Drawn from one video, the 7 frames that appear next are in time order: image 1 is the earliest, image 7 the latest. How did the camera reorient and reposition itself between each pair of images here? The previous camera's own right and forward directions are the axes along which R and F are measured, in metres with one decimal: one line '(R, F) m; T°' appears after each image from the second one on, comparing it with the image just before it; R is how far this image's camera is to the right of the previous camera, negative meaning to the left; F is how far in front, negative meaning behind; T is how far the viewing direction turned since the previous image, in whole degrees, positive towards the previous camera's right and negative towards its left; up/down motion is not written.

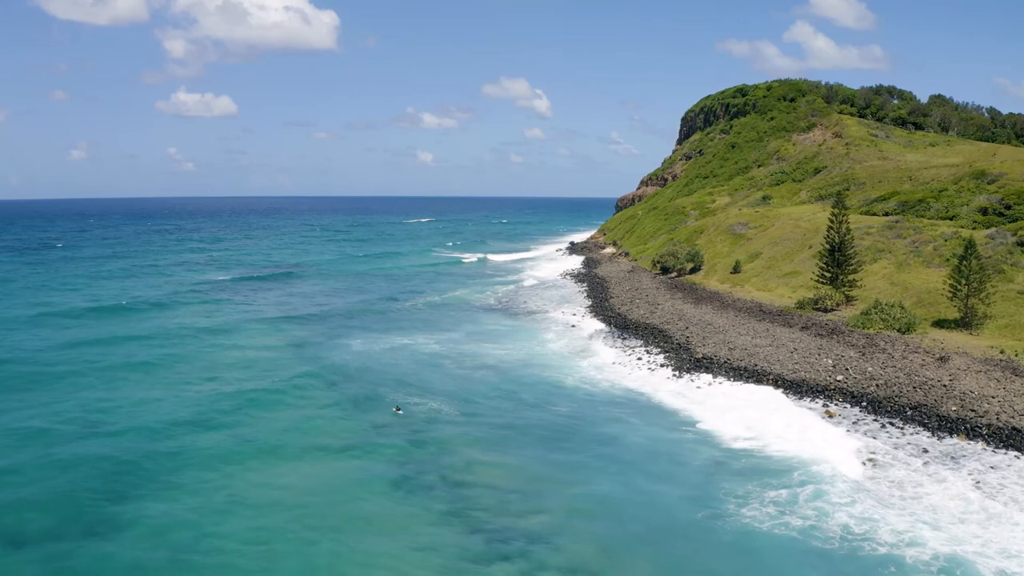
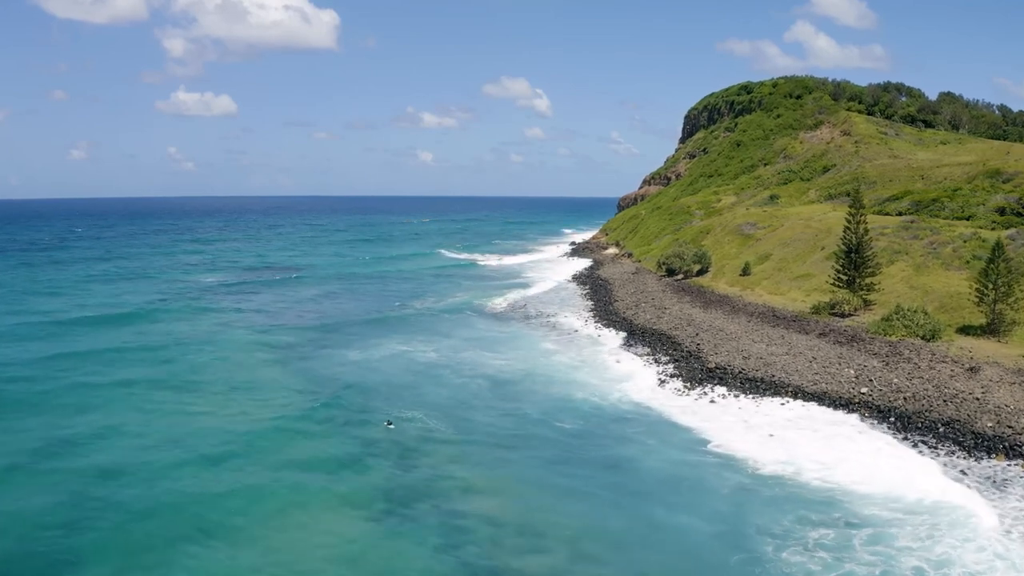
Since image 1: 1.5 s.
(0.0, +2.0) m; 0°
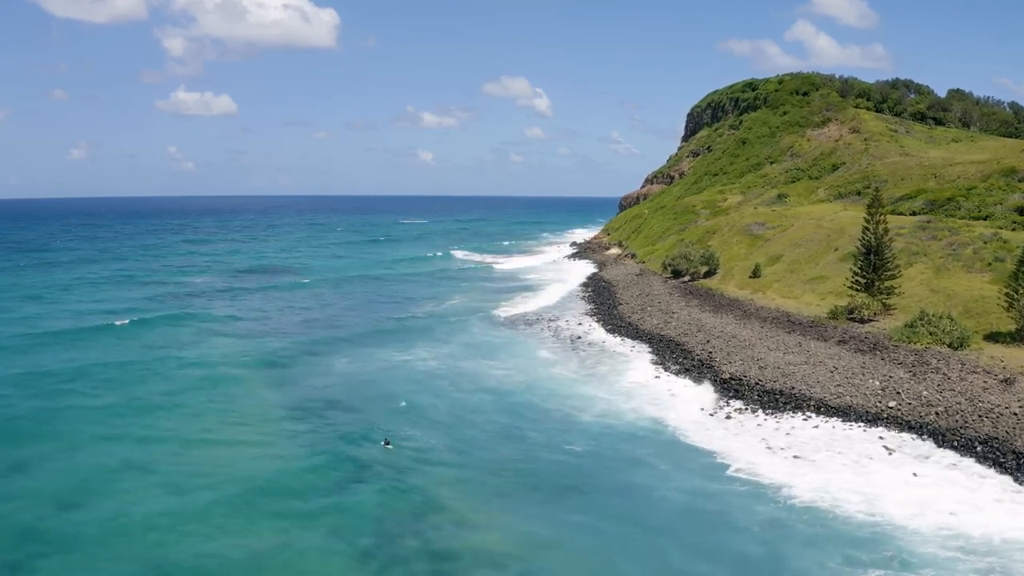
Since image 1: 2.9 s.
(0.0, +2.0) m; 0°
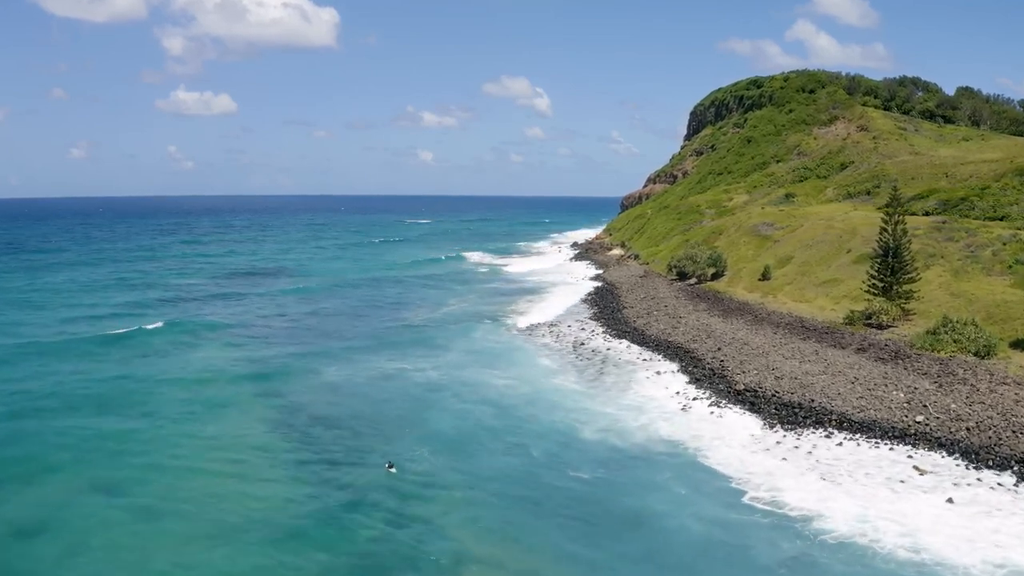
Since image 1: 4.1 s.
(0.0, +1.7) m; 0°
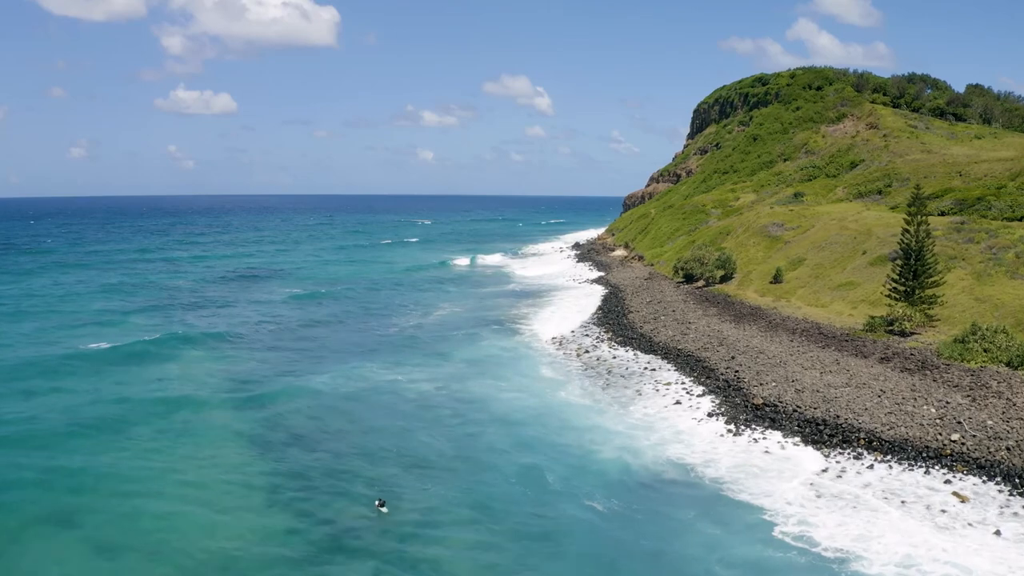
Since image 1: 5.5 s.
(0.0, +1.8) m; 0°
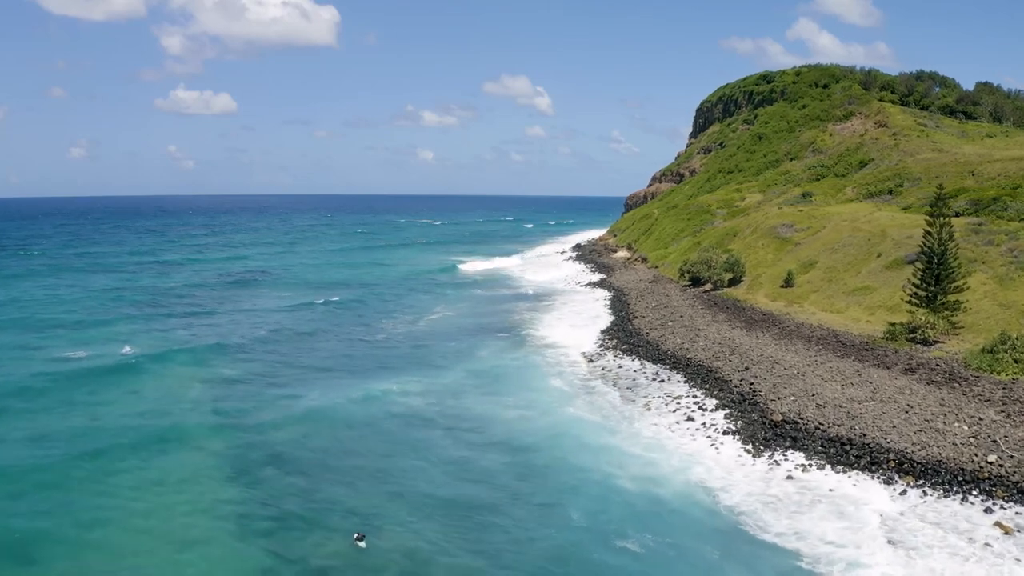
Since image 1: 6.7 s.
(0.0, +1.7) m; 0°
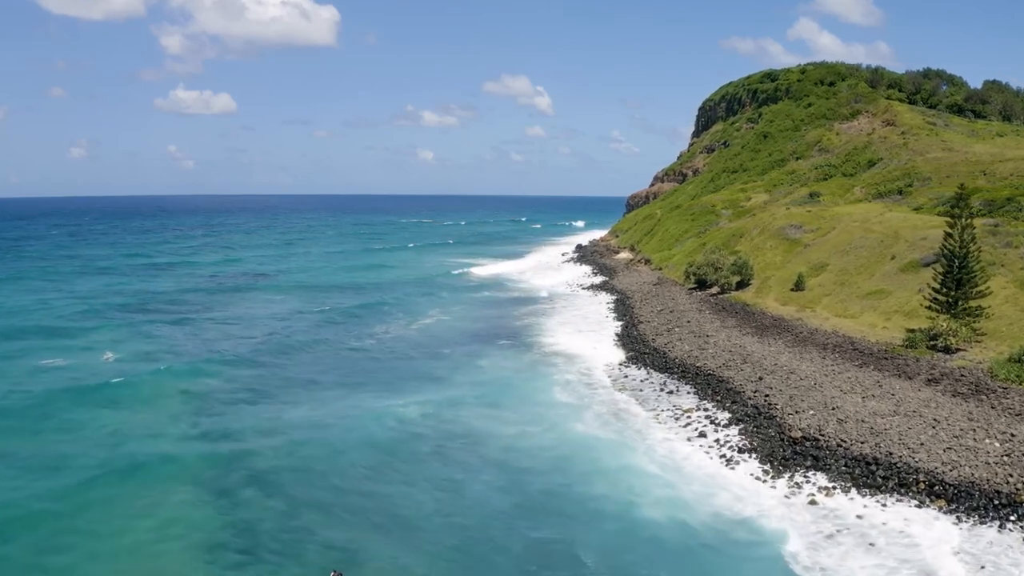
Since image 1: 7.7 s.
(0.0, +1.4) m; 0°
